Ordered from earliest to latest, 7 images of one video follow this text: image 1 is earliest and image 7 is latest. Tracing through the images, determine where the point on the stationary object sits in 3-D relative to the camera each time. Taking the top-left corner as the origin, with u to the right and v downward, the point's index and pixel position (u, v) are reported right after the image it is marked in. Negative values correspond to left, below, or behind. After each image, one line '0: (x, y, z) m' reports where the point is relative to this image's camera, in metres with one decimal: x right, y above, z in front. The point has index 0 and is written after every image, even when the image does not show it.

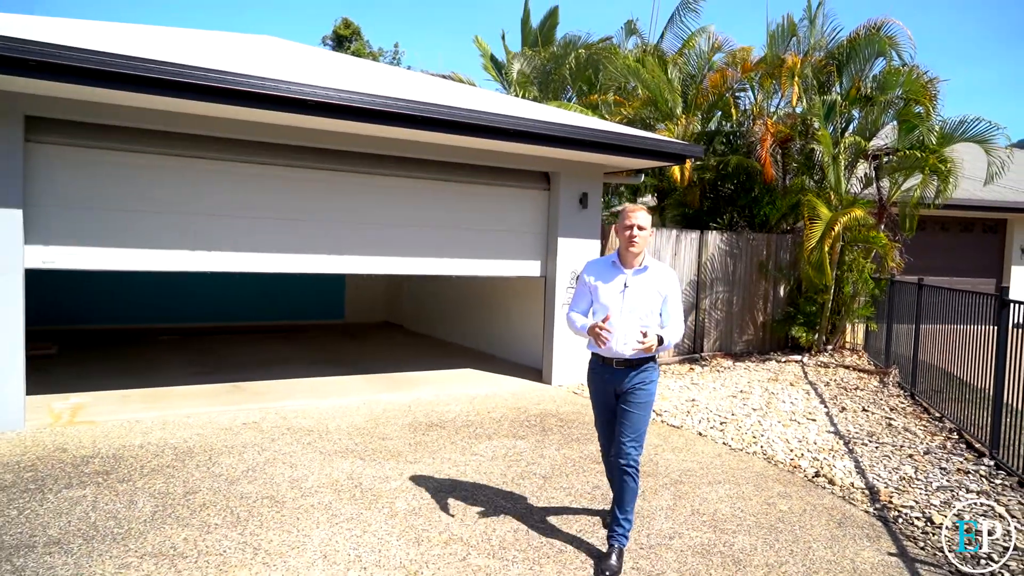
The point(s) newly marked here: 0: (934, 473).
0: (+3.3, -1.4, +5.5) m
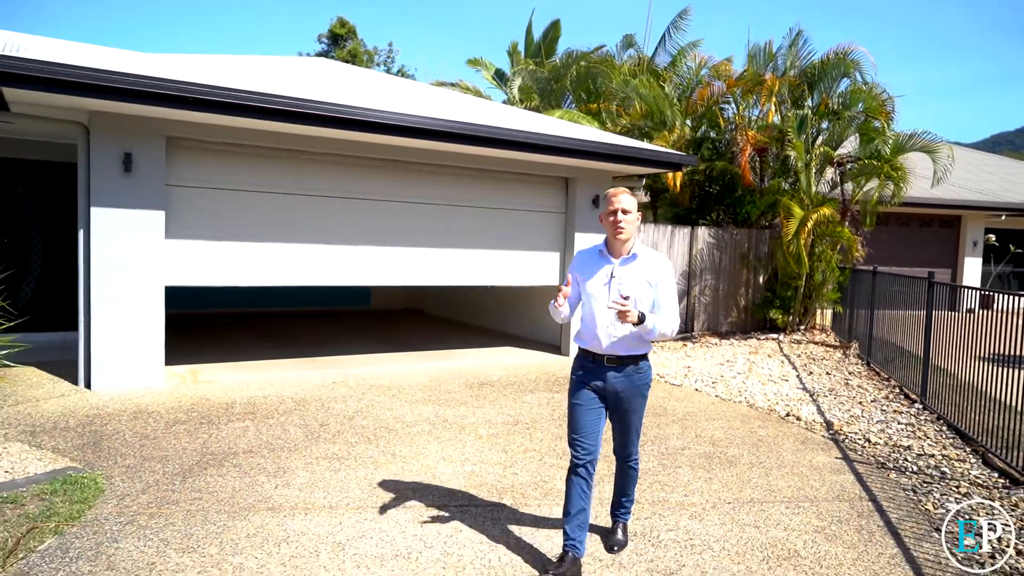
0: (+3.7, -1.3, +7.2) m
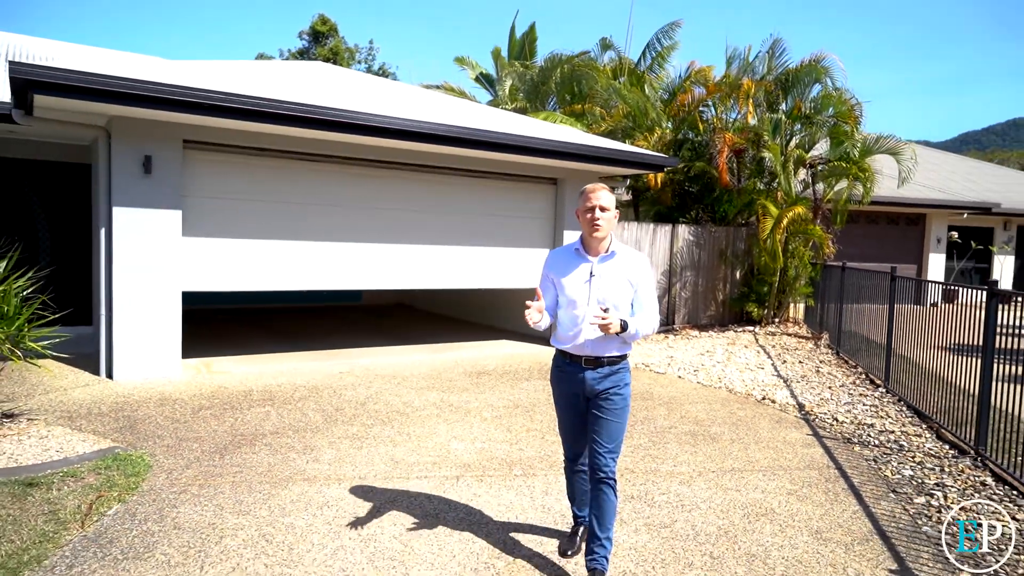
0: (+3.7, -1.2, +7.8) m
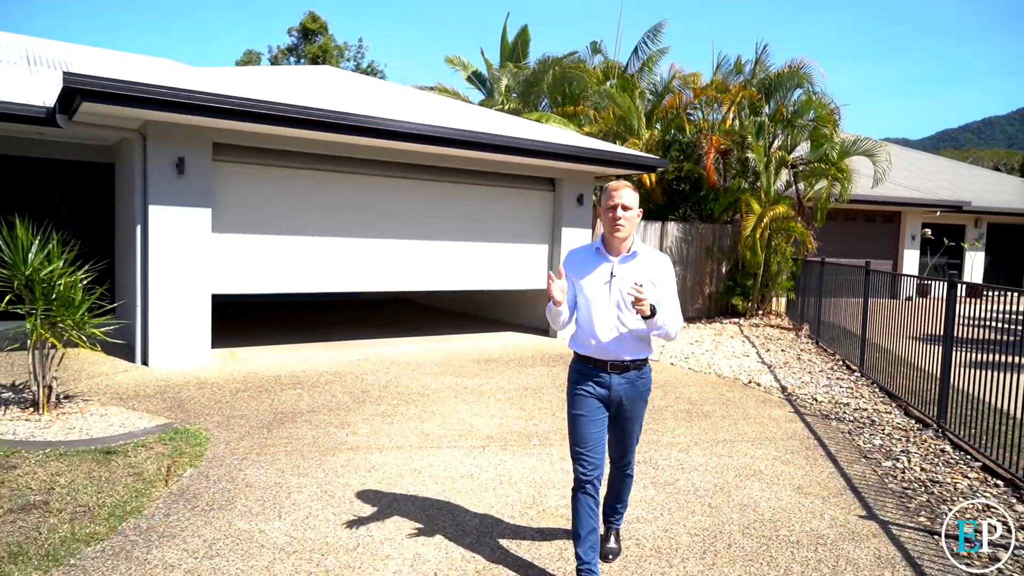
0: (+3.8, -1.1, +8.5) m
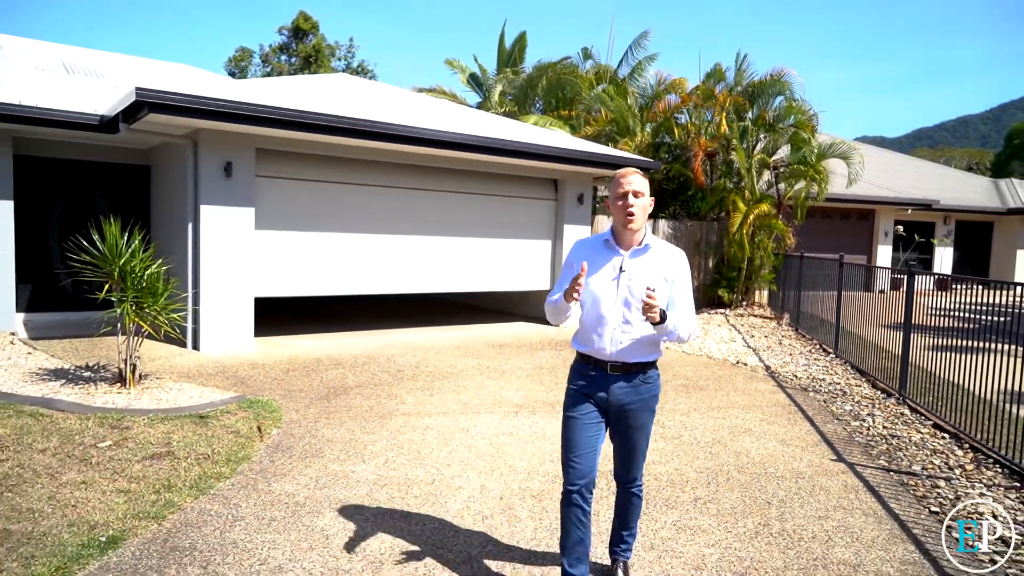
0: (+3.9, -1.0, +9.5) m
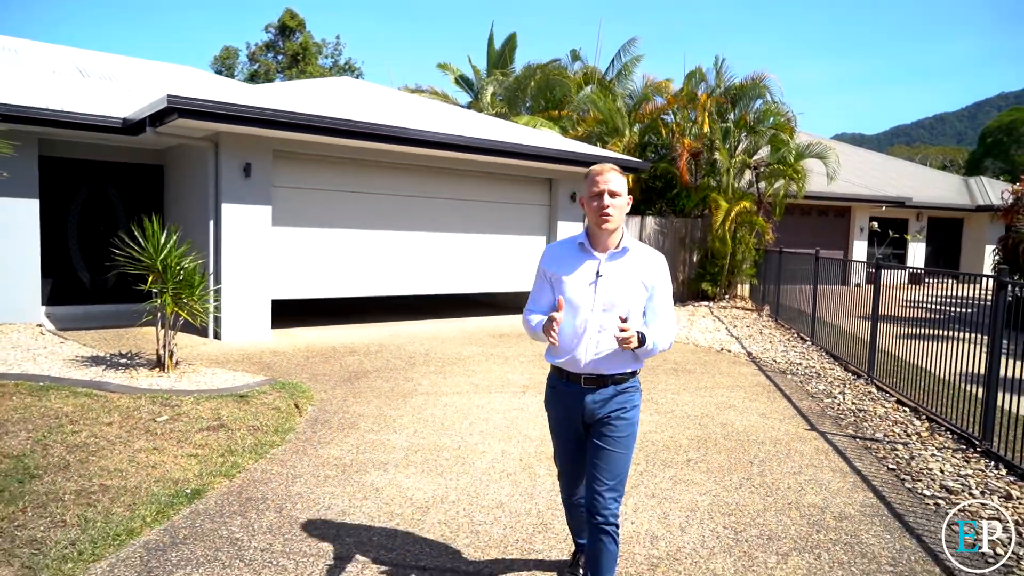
0: (+3.9, -0.9, +10.3) m
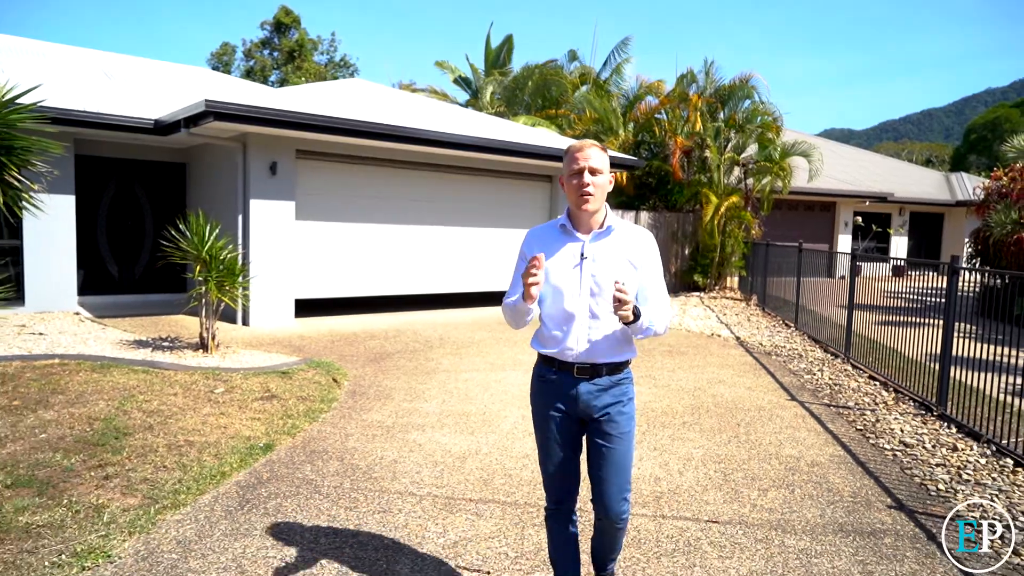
0: (+4.0, -0.7, +11.1) m
